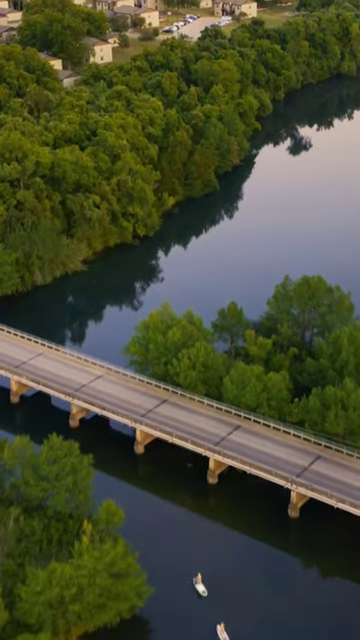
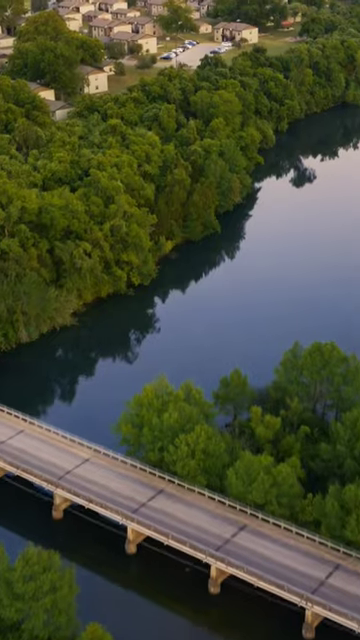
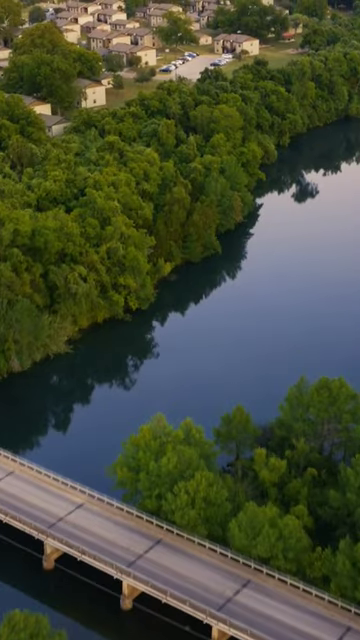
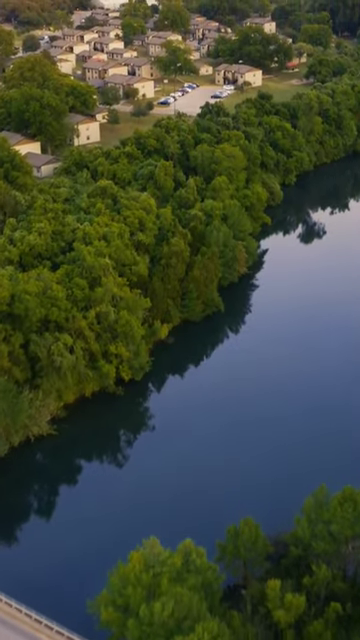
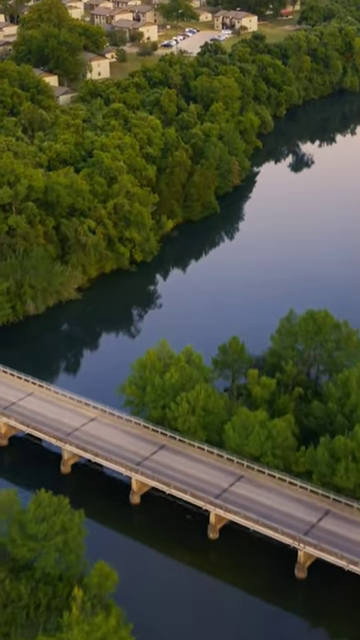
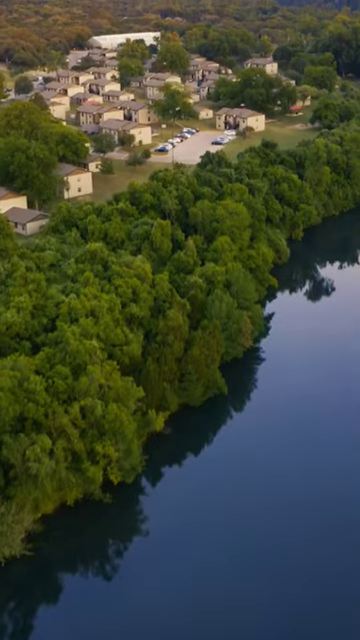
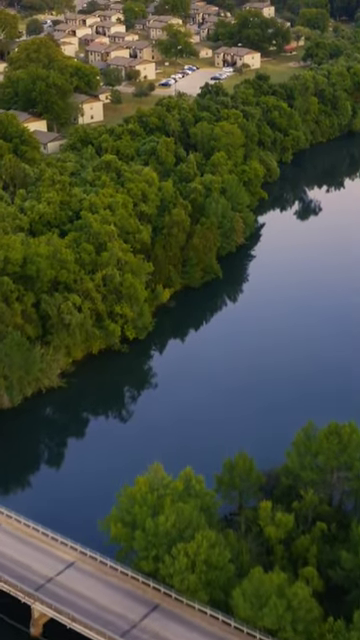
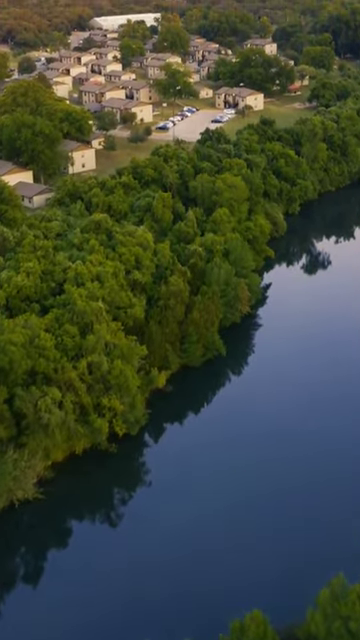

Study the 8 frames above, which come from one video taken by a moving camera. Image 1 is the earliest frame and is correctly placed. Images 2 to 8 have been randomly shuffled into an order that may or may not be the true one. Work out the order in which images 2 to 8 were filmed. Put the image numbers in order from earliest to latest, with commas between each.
5, 2, 3, 7, 4, 8, 6
